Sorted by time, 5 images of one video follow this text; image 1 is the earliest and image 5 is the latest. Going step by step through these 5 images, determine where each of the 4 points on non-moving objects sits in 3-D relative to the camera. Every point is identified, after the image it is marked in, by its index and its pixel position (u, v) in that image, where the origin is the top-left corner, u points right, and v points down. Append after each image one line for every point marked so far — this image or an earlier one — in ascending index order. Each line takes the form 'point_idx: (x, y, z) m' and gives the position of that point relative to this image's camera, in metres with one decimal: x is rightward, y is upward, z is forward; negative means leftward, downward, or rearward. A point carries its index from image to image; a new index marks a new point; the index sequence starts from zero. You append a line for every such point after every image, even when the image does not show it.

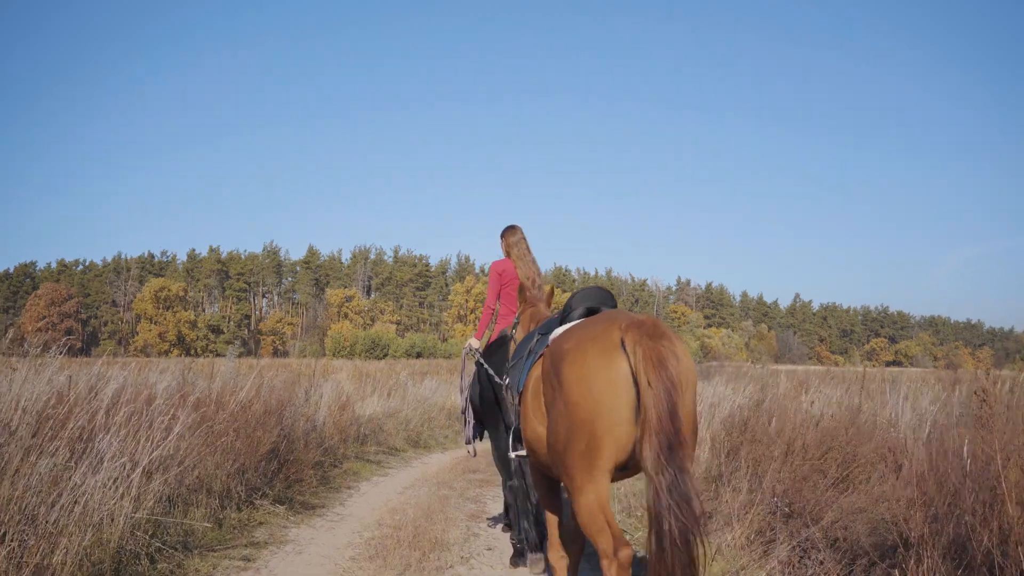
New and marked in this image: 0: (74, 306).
0: (-10.8, -0.4, +16.1) m
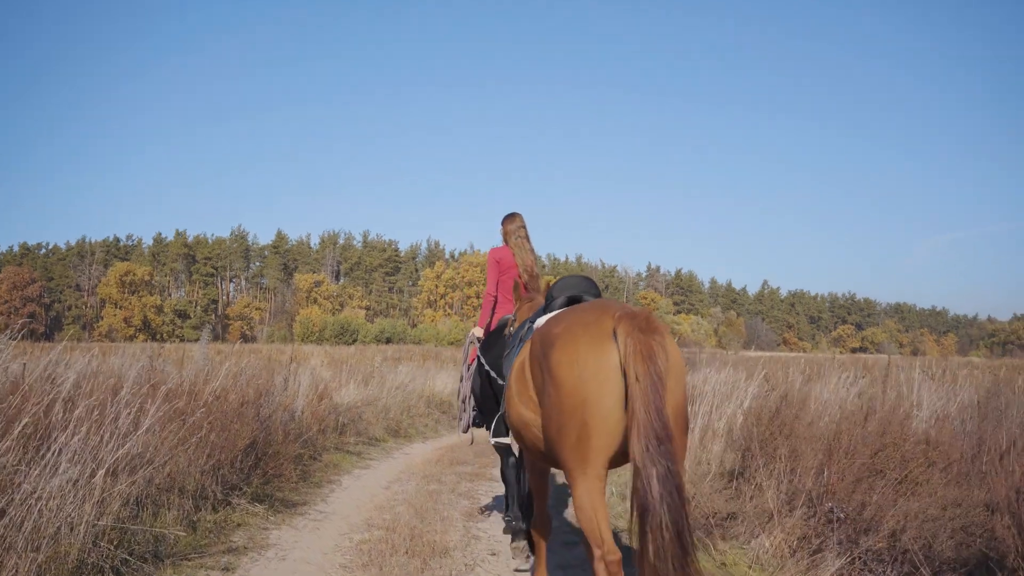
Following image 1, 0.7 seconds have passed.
0: (-11.3, 0.0, +15.5) m
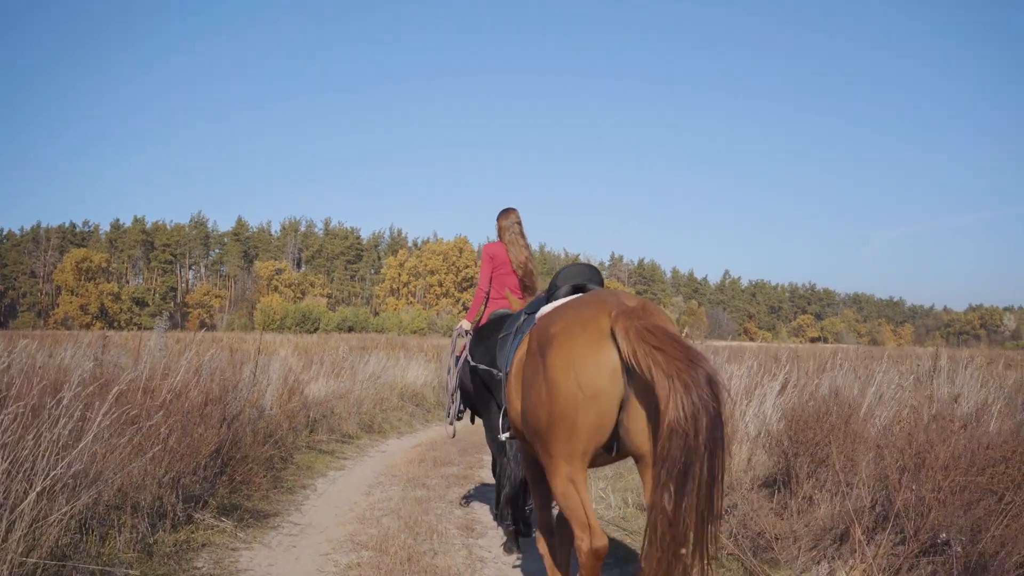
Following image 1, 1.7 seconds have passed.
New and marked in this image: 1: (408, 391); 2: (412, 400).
0: (-11.9, +0.3, +14.6) m
1: (-2.0, -2.1, +12.9) m
2: (-1.9, -2.2, +12.7) m
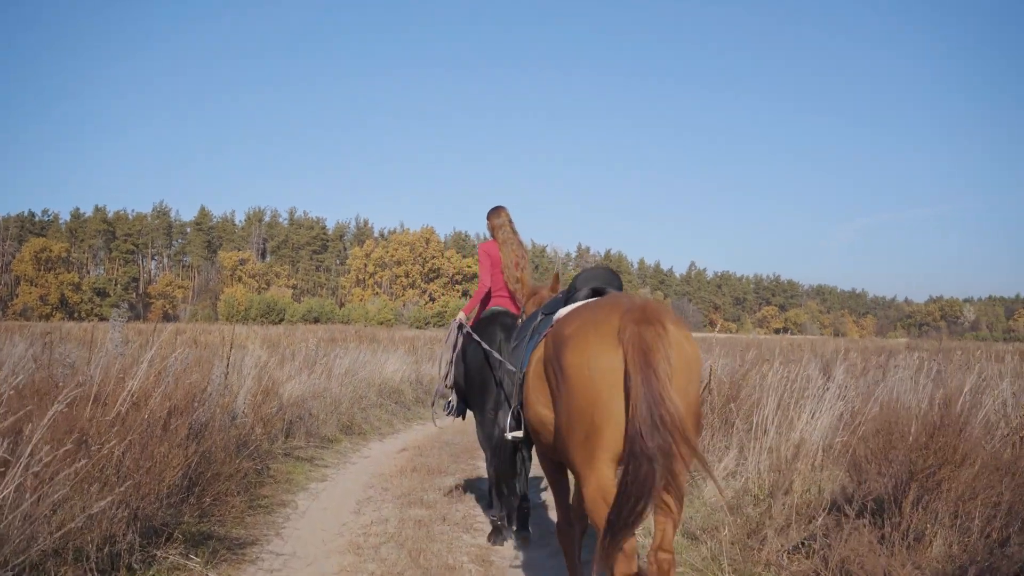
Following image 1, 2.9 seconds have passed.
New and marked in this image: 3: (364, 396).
0: (-12.5, +0.5, +13.7) m
1: (-2.5, -1.9, +12.5) m
2: (-2.3, -2.1, +12.3) m
3: (-2.6, -1.9, +11.3) m
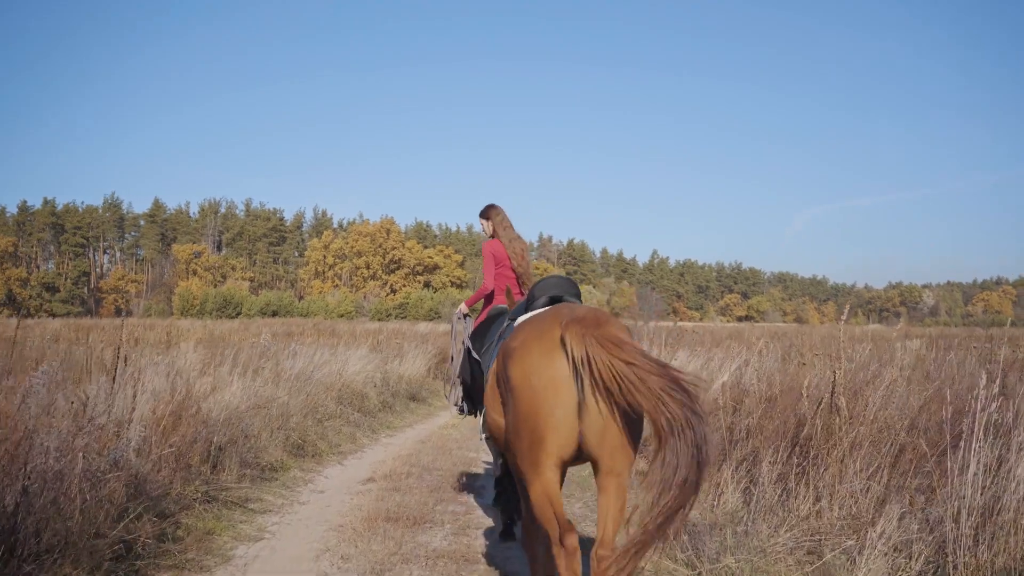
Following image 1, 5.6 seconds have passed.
0: (-13.0, +0.6, +12.0) m
1: (-2.9, -1.7, +11.5) m
2: (-2.8, -1.9, +11.3) m
3: (-3.0, -1.7, +10.2) m
